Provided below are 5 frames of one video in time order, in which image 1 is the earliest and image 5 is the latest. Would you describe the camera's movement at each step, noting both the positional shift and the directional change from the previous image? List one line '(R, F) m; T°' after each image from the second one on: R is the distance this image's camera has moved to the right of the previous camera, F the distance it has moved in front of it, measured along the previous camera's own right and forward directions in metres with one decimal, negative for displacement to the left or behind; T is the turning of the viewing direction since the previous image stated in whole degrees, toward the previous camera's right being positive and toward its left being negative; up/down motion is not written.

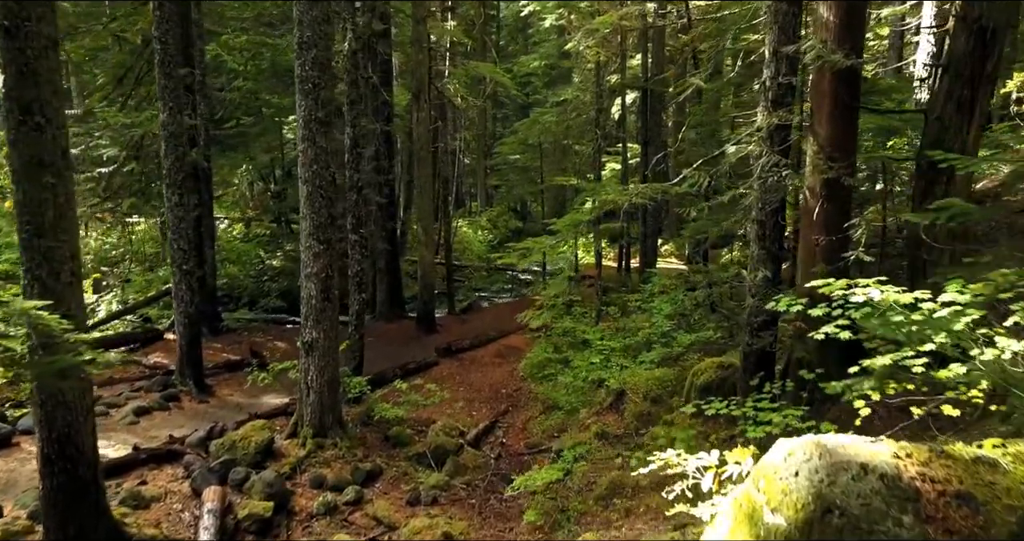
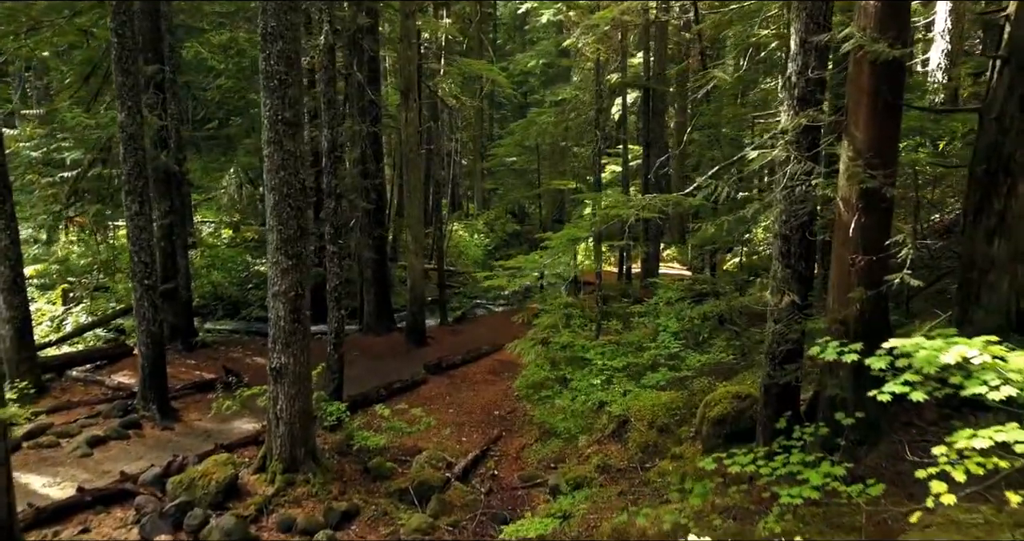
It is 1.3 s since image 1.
(+0.1, +0.9) m; 0°
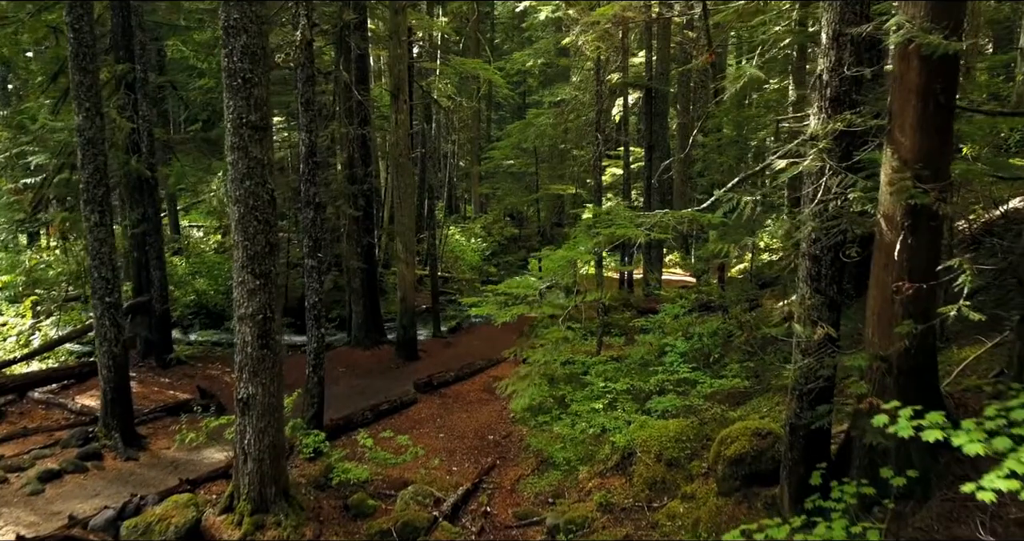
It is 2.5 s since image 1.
(+0.1, +0.8) m; 0°
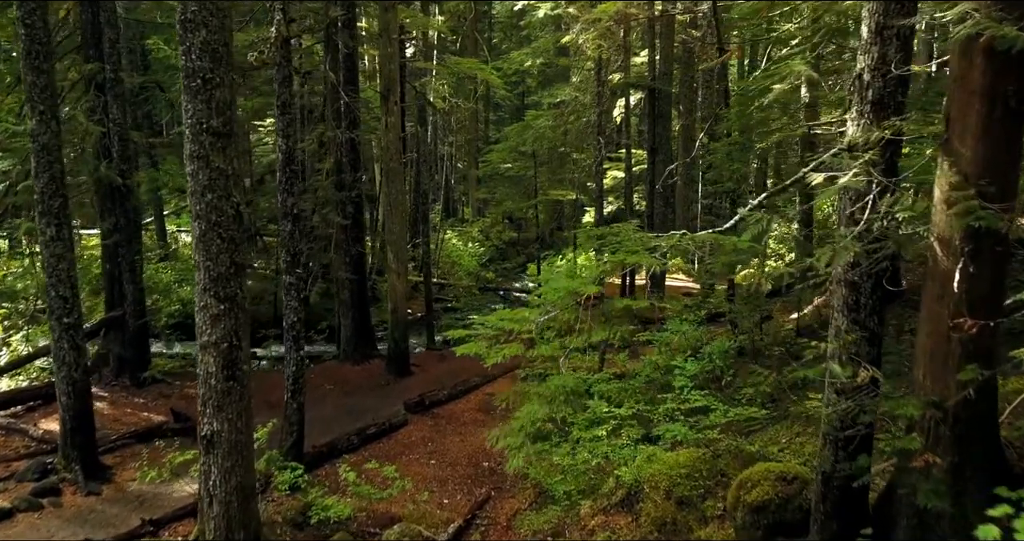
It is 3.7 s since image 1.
(+0.1, +0.7) m; 0°
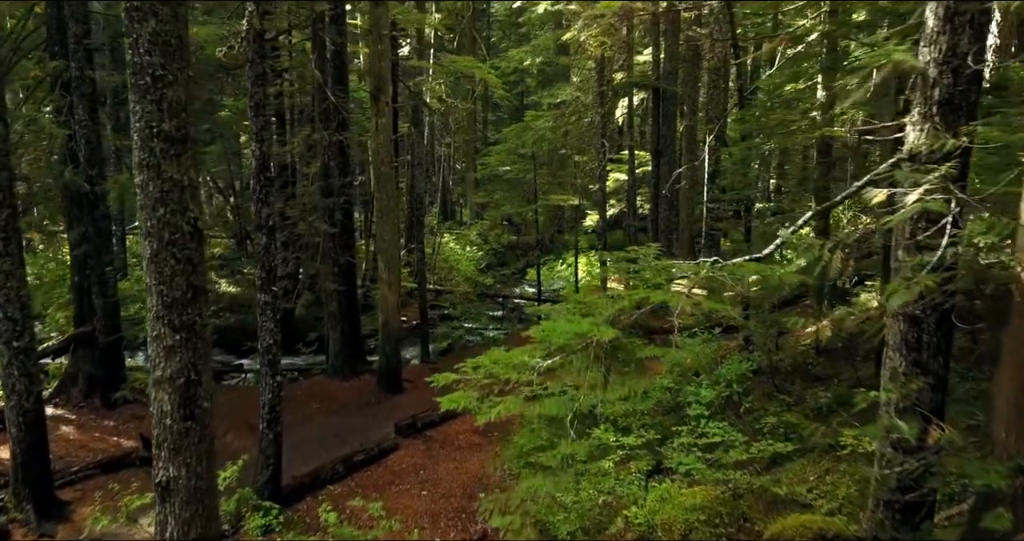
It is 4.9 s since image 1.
(0.0, +0.8) m; 0°
